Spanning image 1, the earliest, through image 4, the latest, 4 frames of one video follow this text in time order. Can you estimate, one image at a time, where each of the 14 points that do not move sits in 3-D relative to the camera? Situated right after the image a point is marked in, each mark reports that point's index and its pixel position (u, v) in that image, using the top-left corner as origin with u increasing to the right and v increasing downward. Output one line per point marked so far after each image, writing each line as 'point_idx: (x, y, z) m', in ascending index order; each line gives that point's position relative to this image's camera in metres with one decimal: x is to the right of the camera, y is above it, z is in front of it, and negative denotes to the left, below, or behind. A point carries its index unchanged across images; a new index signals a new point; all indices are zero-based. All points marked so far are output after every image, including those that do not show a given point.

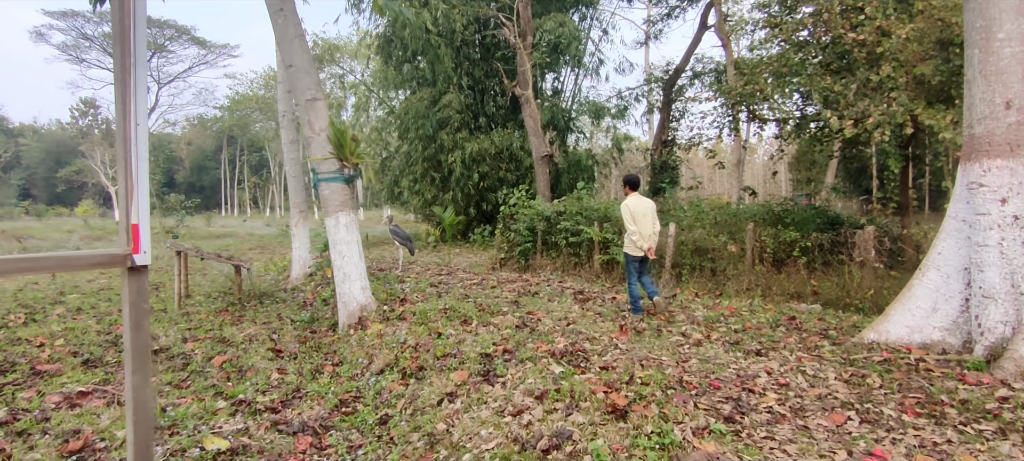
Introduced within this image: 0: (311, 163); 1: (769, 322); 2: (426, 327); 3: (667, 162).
0: (-2.1, +0.7, +6.8) m
1: (+2.3, -0.8, +5.7) m
2: (-0.8, -0.9, +5.8) m
3: (+4.0, +1.8, +16.4) m
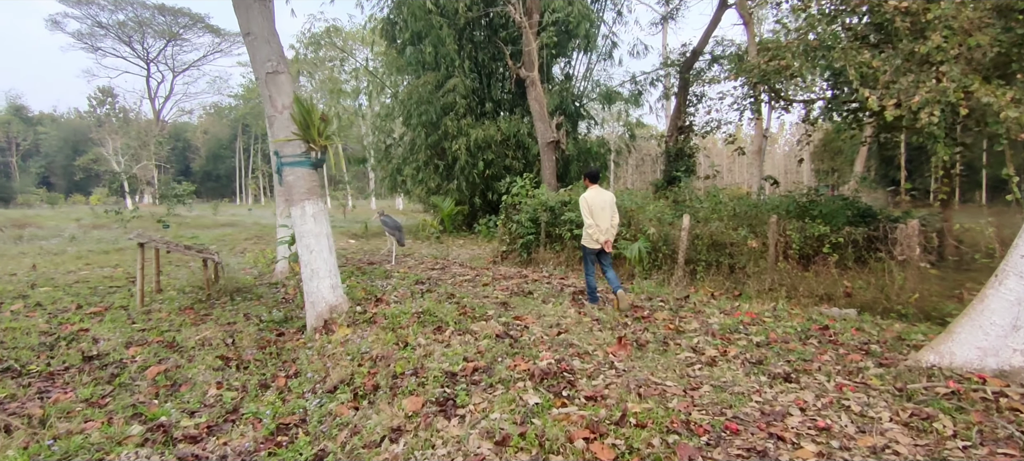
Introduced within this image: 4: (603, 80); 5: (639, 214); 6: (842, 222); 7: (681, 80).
0: (-2.2, +0.8, +6.0) m
1: (+2.2, -0.8, +4.8) m
2: (-0.9, -0.8, +5.0) m
3: (+4.1, +2.0, +15.4) m
4: (+2.3, +3.7, +15.8) m
5: (+1.8, +0.2, +9.1) m
6: (+4.5, +0.1, +8.6) m
7: (+4.1, +3.6, +15.4) m
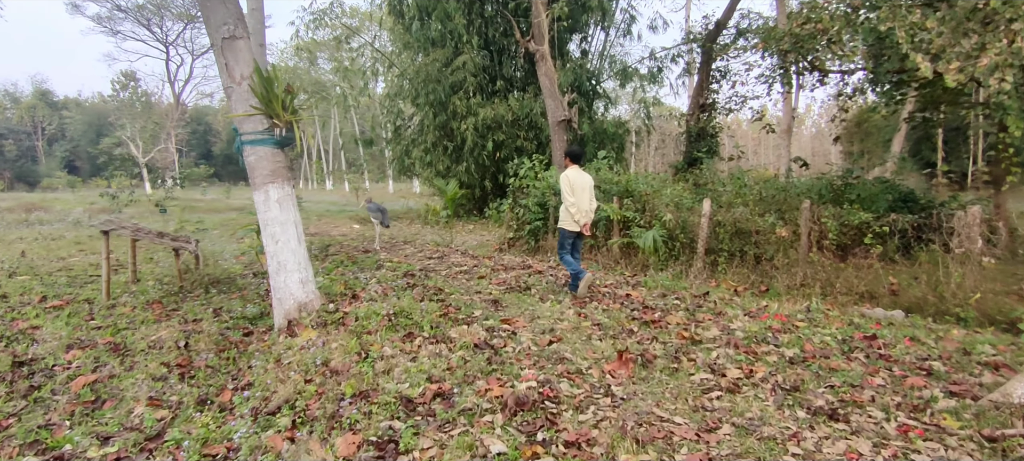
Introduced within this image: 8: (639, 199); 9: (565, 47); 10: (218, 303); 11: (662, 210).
0: (-2.3, +0.9, +5.2) m
1: (+2.1, -0.7, +4.0) m
2: (-1.0, -0.7, +4.3) m
3: (+4.4, +2.3, +14.4) m
4: (+2.5, +4.1, +14.9) m
5: (+1.9, +0.4, +8.2) m
6: (+4.5, +0.3, +7.7) m
7: (+4.3, +4.0, +14.4) m
8: (+1.7, +0.4, +8.4) m
9: (+1.2, +4.2, +14.8) m
10: (-3.1, -0.8, +6.8) m
11: (+1.9, +0.3, +8.0) m
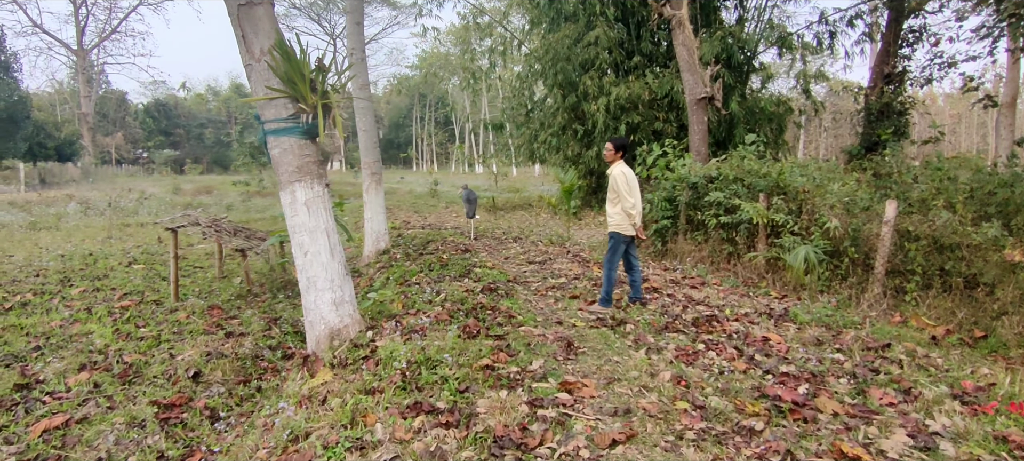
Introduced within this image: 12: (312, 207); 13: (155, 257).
0: (-1.7, +0.8, +4.3) m
1: (+2.2, -0.9, +2.2) m
2: (-0.8, -0.9, +3.1) m
3: (+6.9, +2.3, +11.7) m
4: (+5.3, +4.1, +12.4) m
5: (+3.0, +0.3, +6.2) m
6: (+5.4, +0.1, +5.1) m
7: (+6.9, +4.0, +11.6) m
8: (+2.9, +0.3, +6.5) m
9: (+4.0, +4.3, +12.7) m
10: (-2.2, -0.8, +6.0) m
11: (+3.0, +0.2, +6.0) m
12: (-1.4, +0.2, +4.3) m
13: (-5.6, -0.4, +10.1) m
